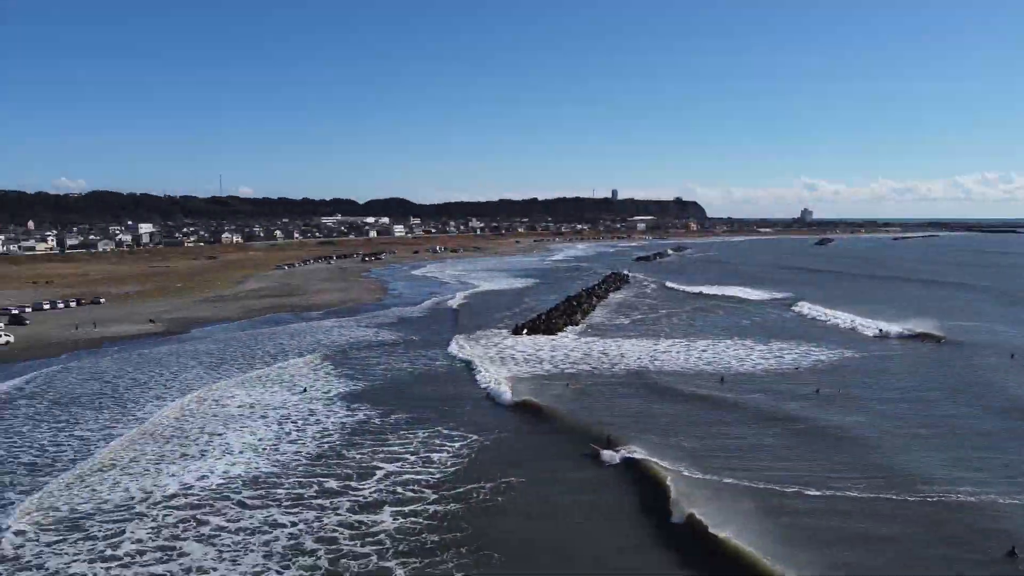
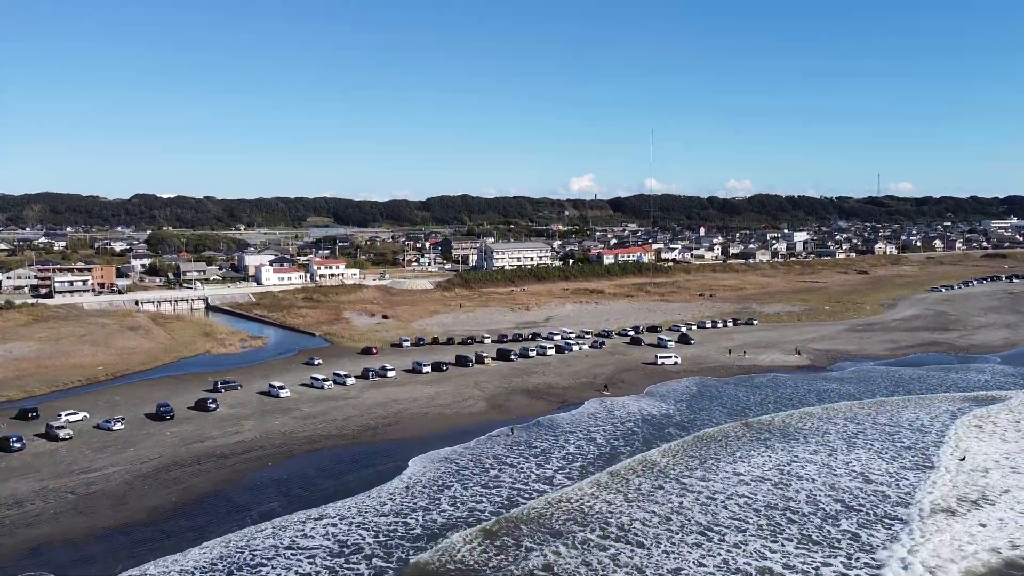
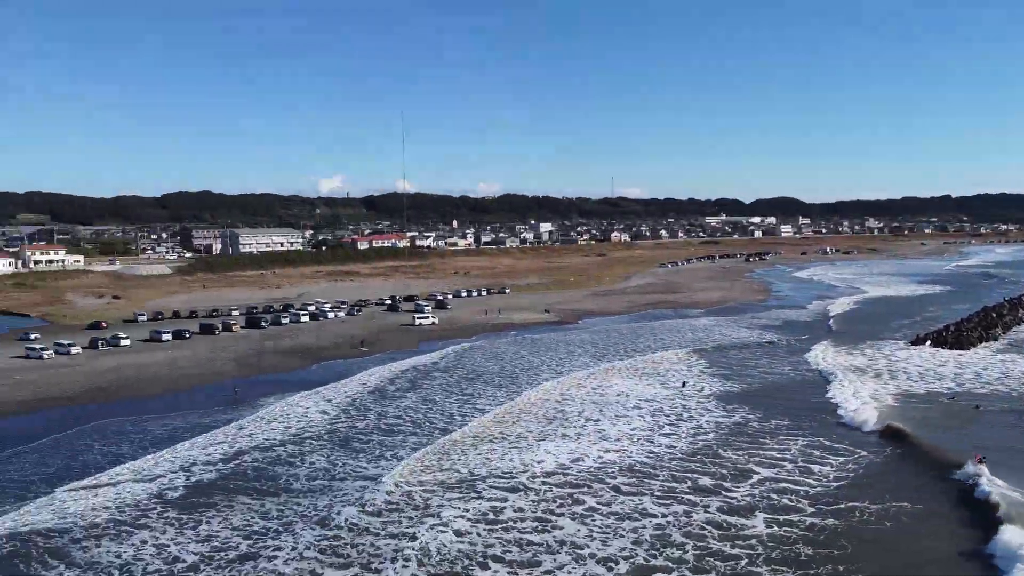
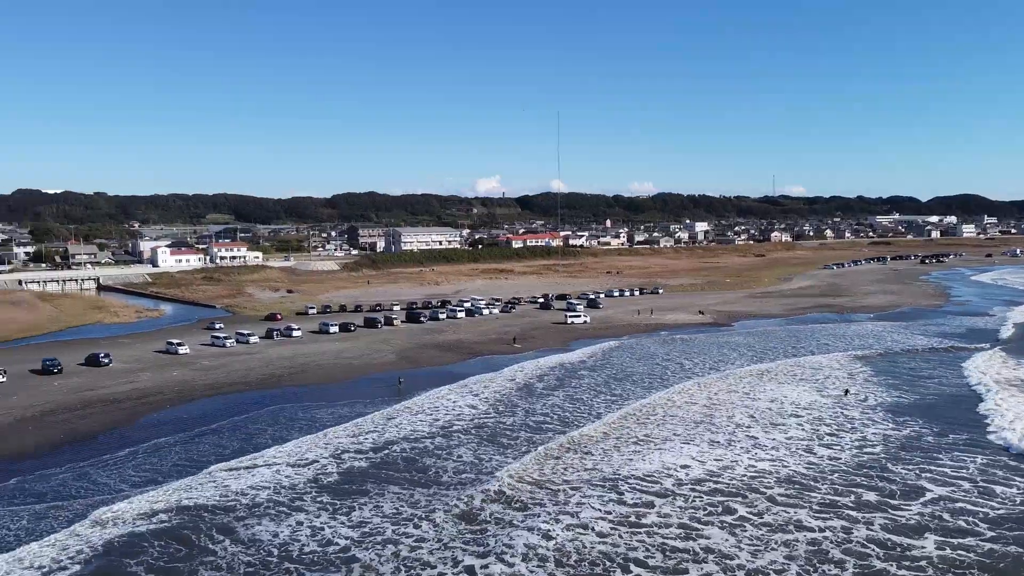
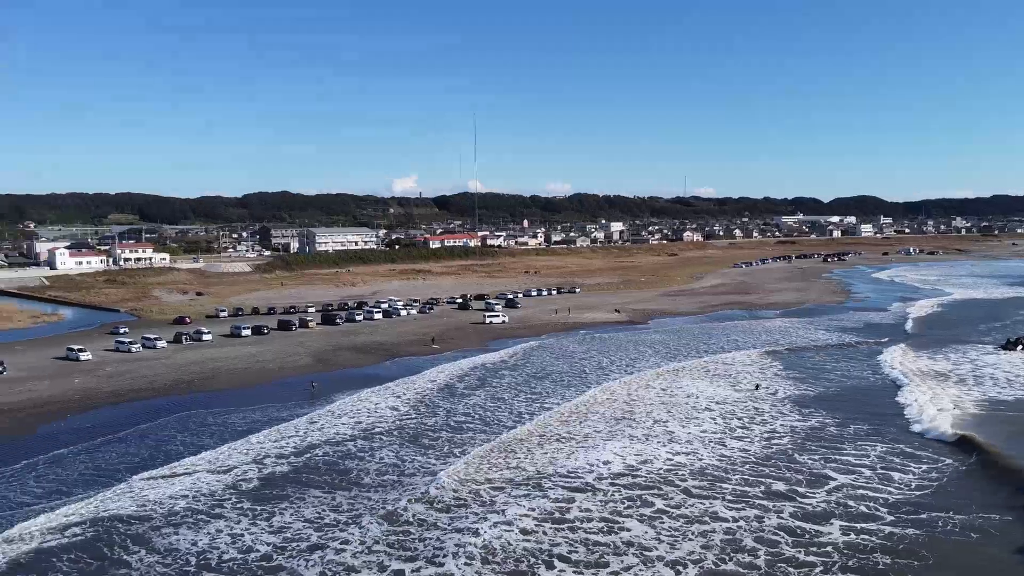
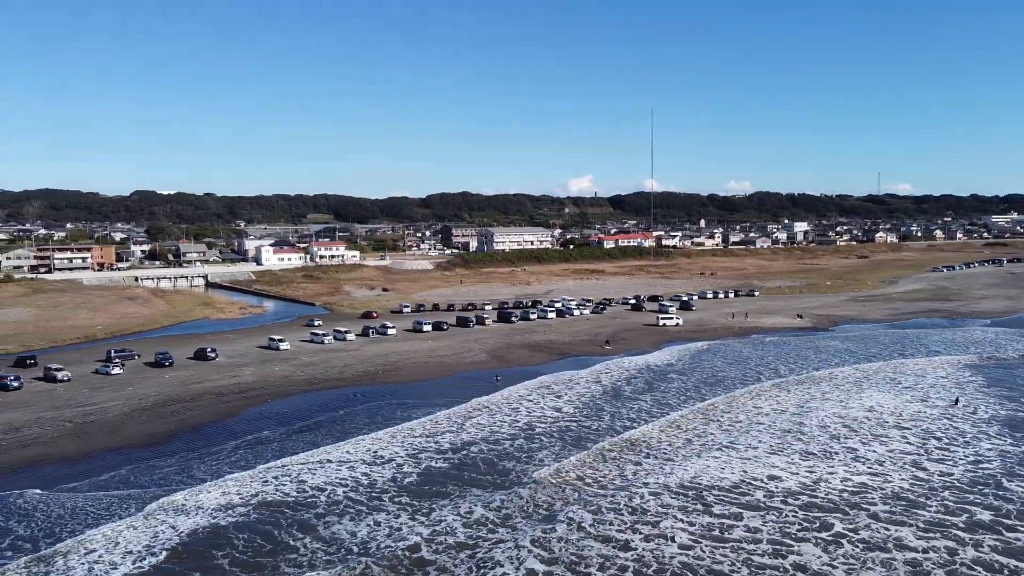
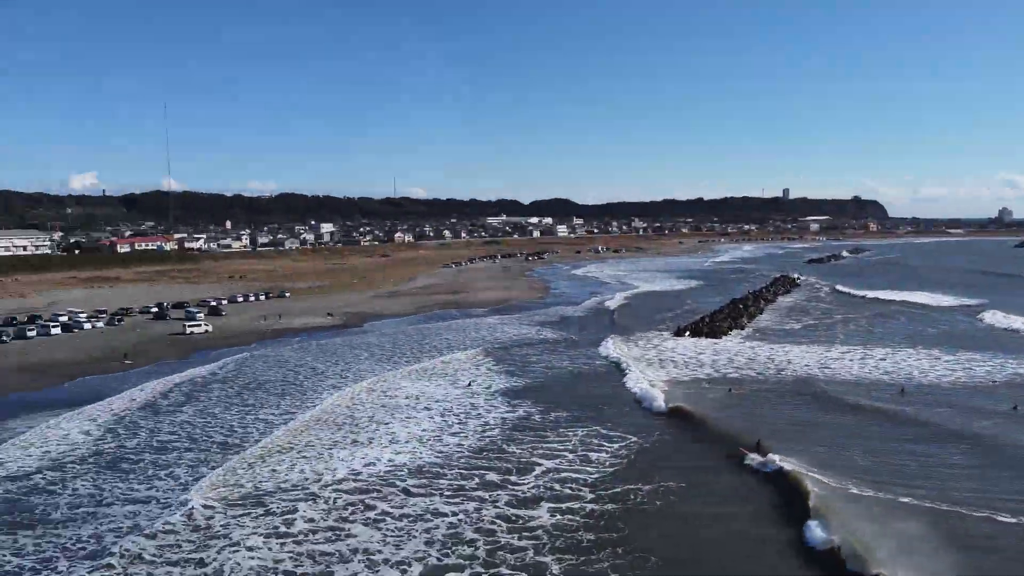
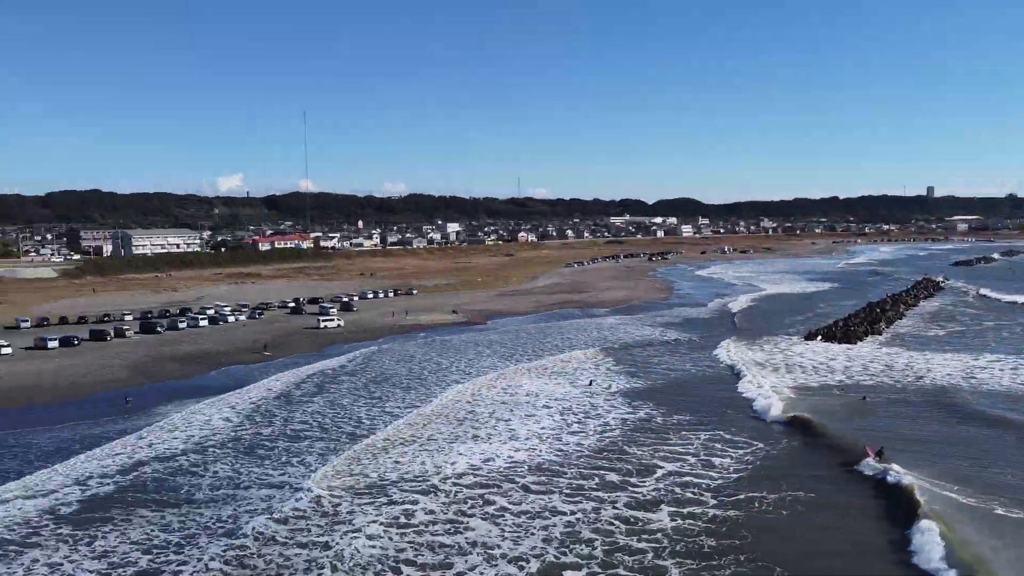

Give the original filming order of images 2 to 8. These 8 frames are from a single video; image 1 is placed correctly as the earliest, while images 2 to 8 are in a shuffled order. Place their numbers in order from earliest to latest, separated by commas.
7, 8, 3, 5, 4, 6, 2
